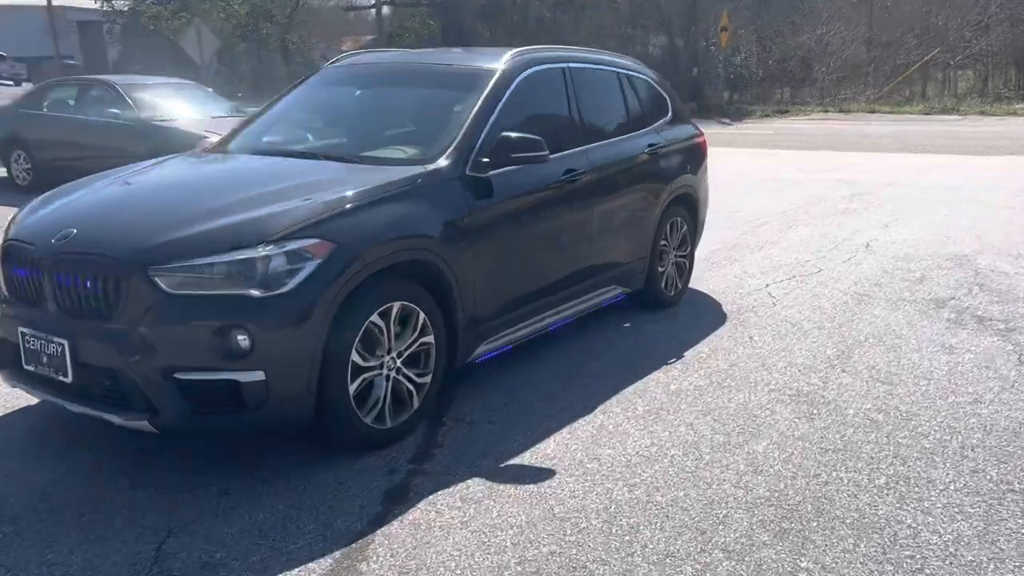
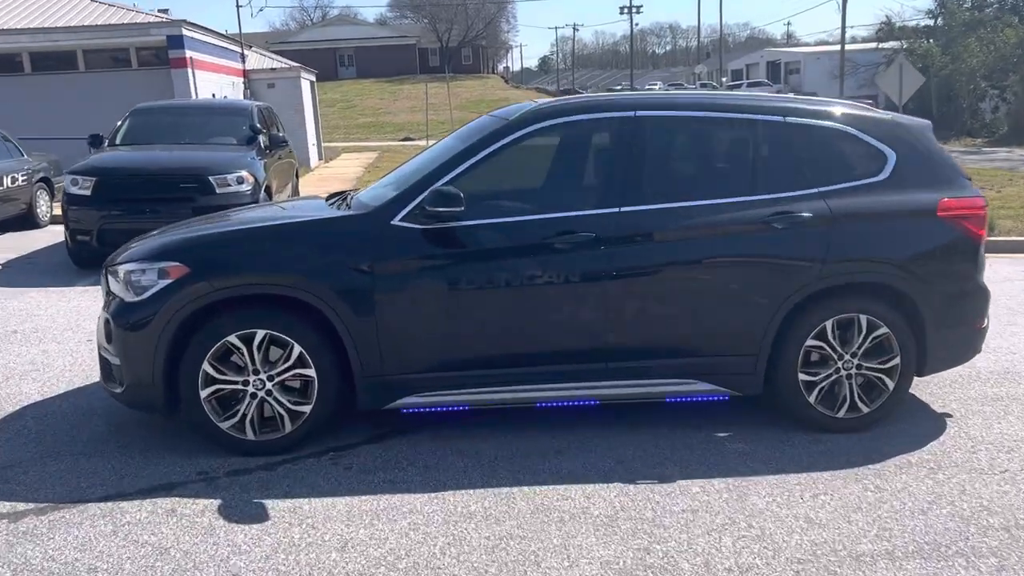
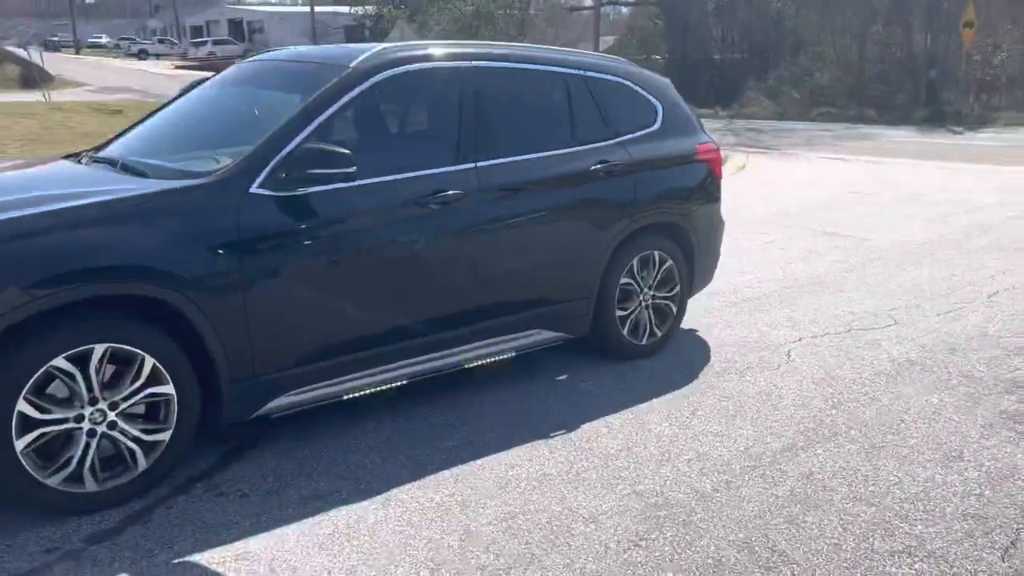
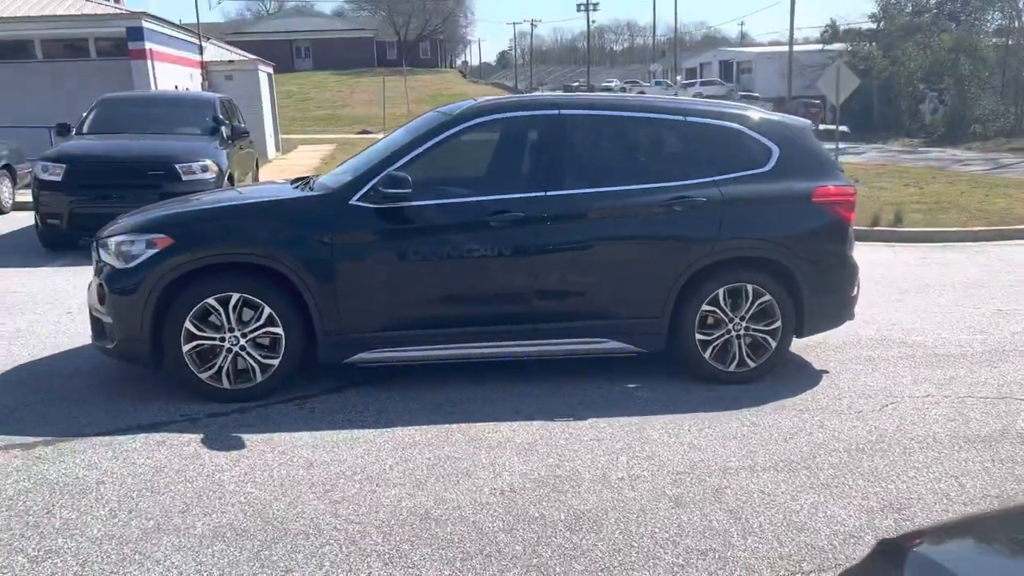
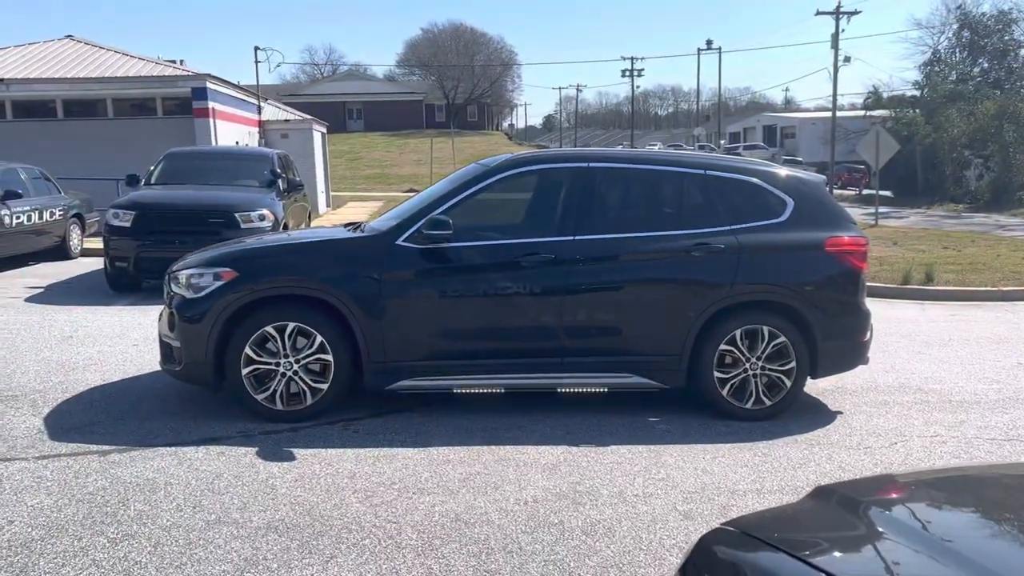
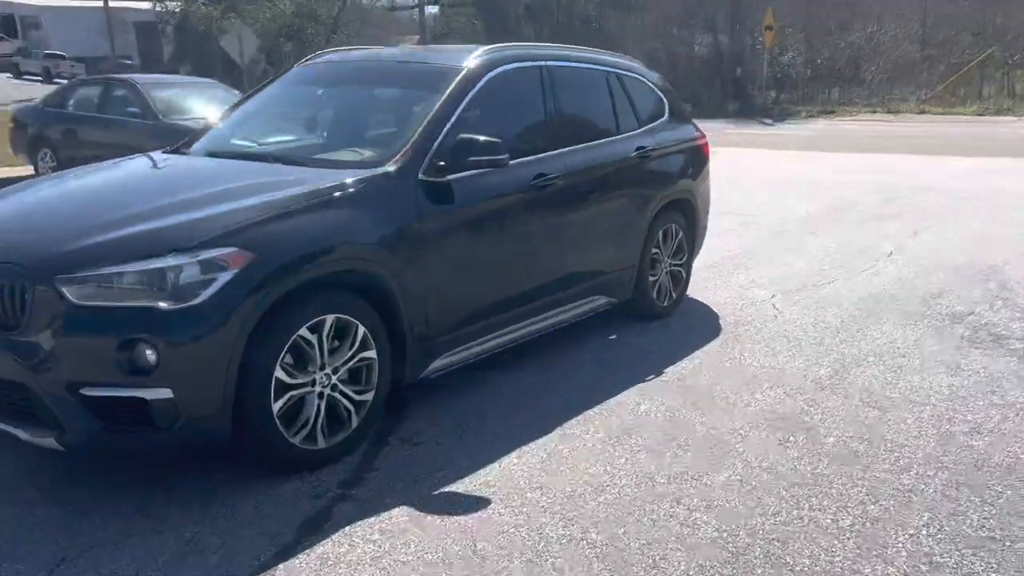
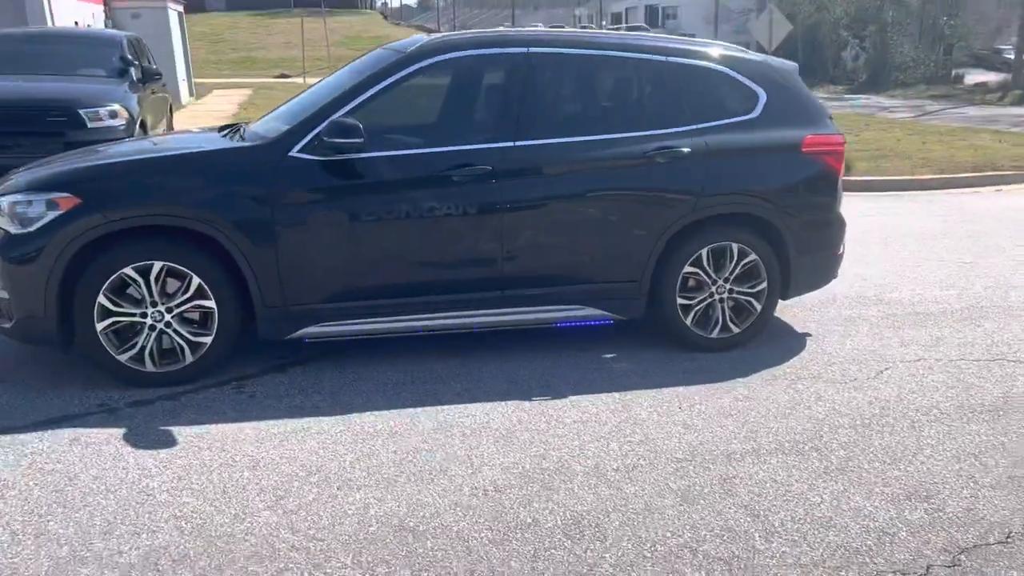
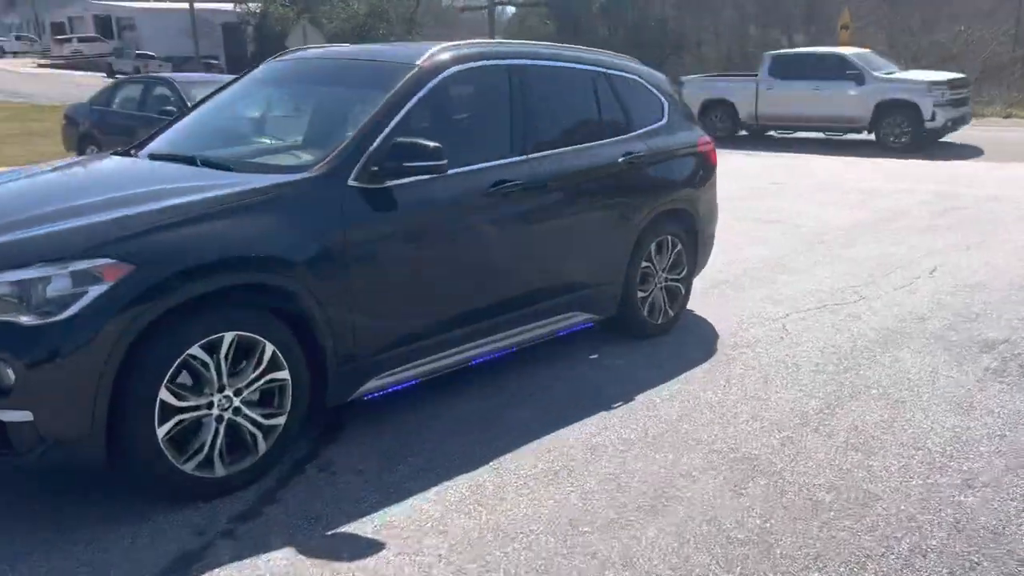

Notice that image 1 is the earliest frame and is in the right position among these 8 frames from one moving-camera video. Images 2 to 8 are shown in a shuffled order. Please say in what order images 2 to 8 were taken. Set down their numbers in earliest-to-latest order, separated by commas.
6, 8, 3, 7, 4, 5, 2
